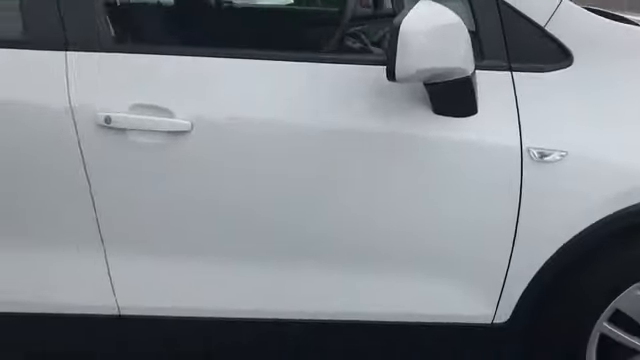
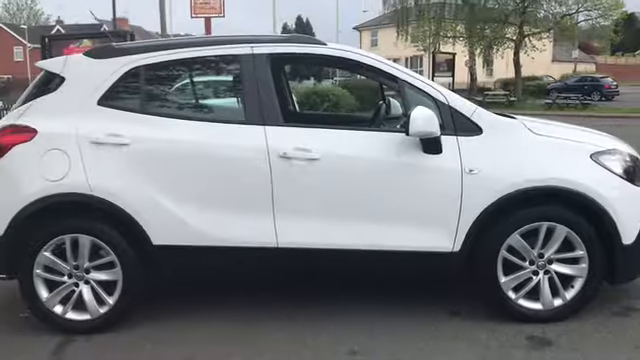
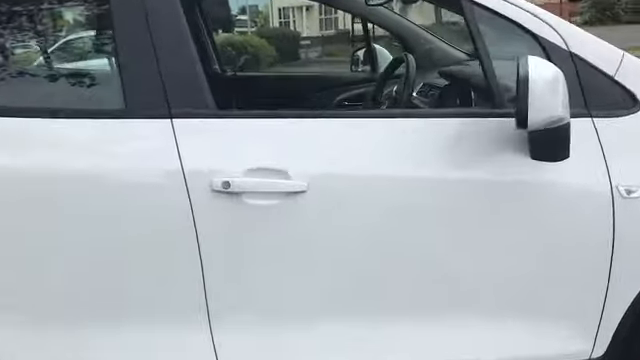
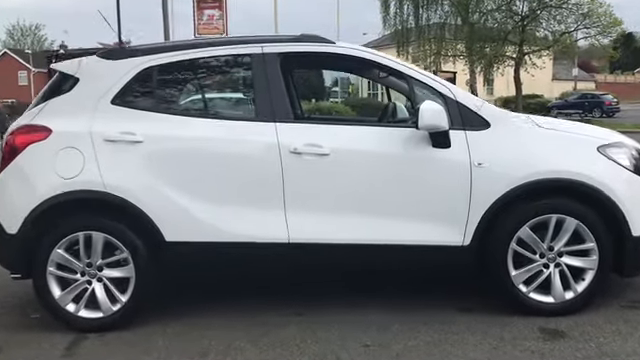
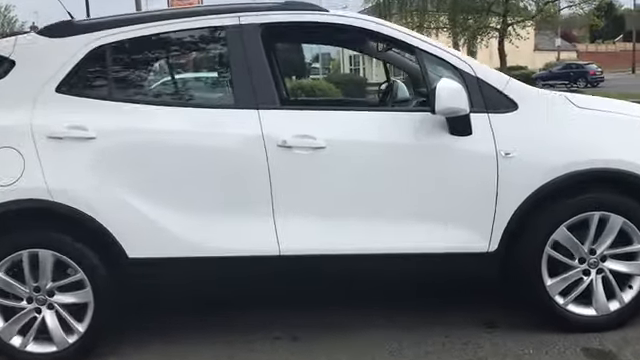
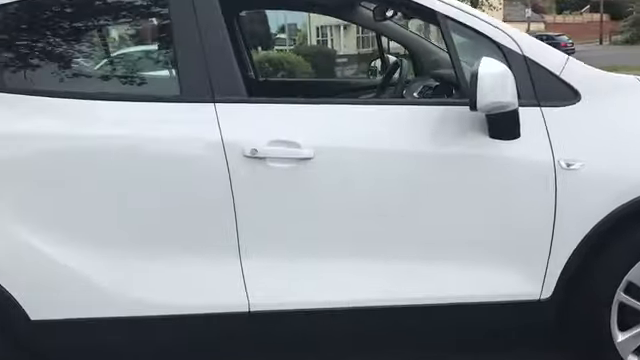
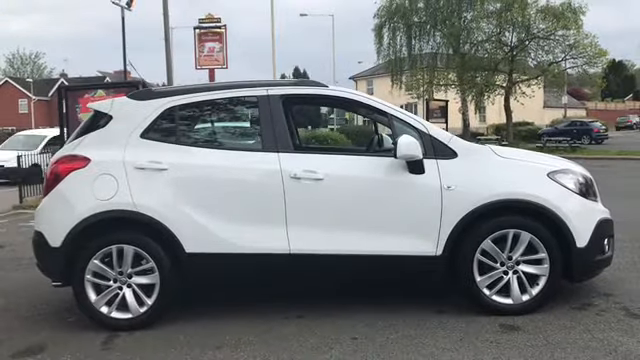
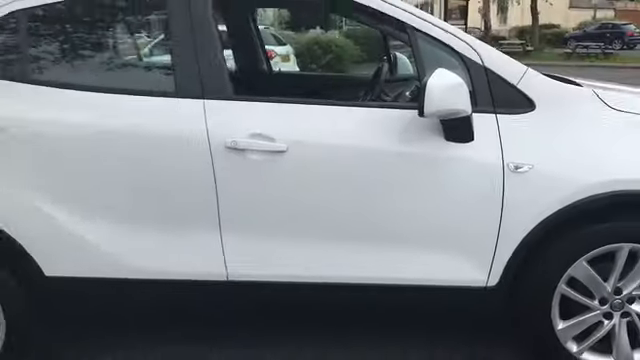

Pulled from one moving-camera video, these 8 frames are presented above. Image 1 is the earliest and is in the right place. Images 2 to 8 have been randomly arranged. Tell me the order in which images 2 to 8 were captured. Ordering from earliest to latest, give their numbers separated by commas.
8, 2, 7, 4, 5, 6, 3
